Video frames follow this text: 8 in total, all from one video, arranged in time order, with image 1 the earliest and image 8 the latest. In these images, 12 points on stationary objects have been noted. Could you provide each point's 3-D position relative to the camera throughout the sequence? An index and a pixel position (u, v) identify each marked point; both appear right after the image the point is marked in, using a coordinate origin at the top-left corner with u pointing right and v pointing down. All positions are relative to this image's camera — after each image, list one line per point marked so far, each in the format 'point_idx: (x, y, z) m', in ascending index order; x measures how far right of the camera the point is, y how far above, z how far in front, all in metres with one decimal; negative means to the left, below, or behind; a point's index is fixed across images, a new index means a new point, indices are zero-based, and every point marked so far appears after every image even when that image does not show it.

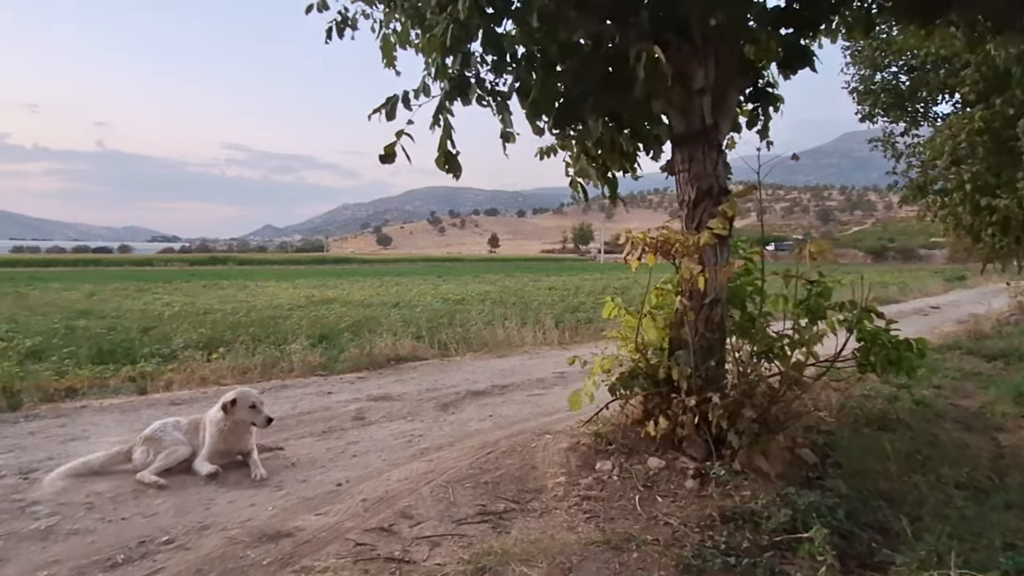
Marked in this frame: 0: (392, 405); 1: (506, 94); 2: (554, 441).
0: (-1.8, -1.8, +9.6) m
1: (-0.1, +2.1, +6.7) m
2: (+0.5, -1.7, +7.0) m
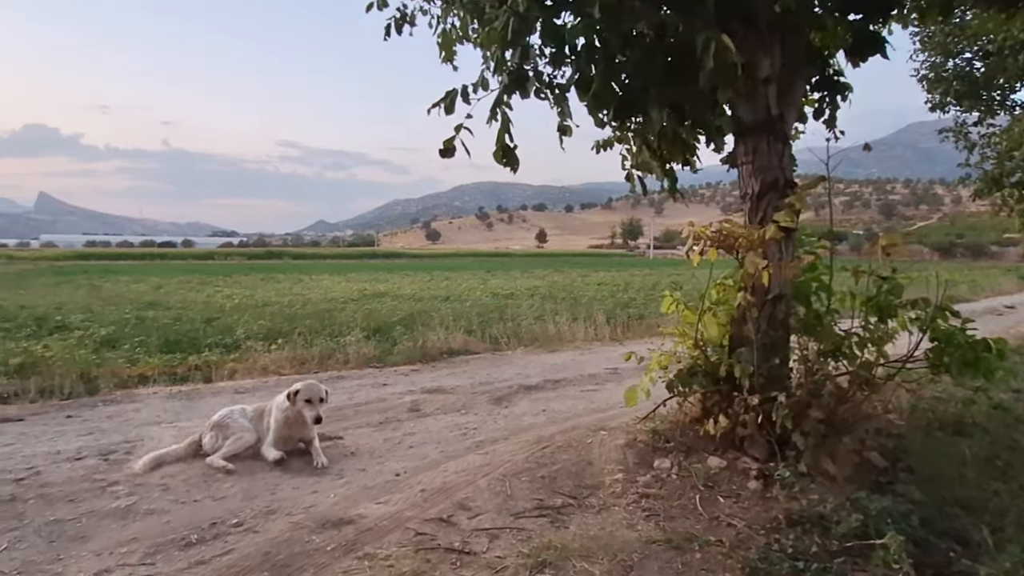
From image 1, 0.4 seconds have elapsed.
0: (-1.0, -1.7, +9.7) m
1: (+0.6, +2.2, +6.6) m
2: (+1.1, -1.7, +7.0) m
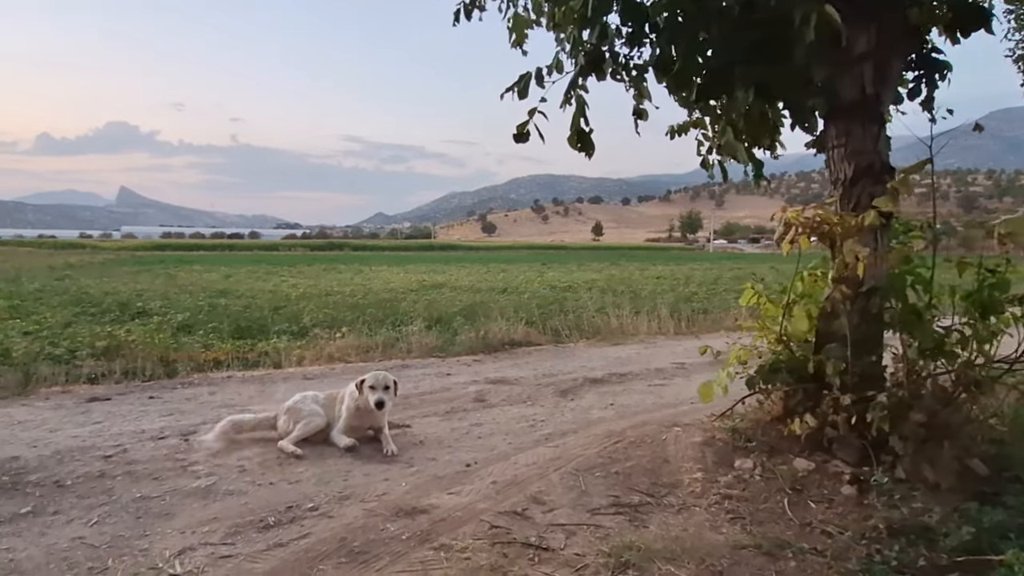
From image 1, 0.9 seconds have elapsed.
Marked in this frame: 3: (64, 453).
0: (0.0, -1.6, +9.5) m
1: (+1.3, +2.3, +6.3) m
2: (+1.9, -1.6, +6.7) m
3: (-4.6, -1.7, +6.3) m
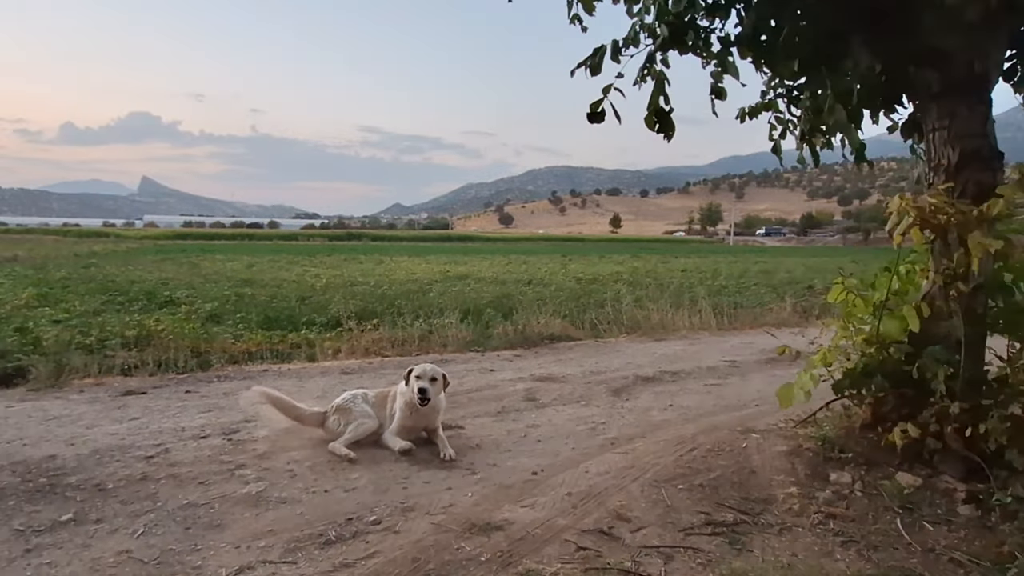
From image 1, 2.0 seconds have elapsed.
0: (+0.7, -1.5, +9.1) m
1: (+2.0, +2.3, +5.8) m
2: (+2.6, -1.5, +6.1) m
3: (-3.9, -1.6, +6.0) m
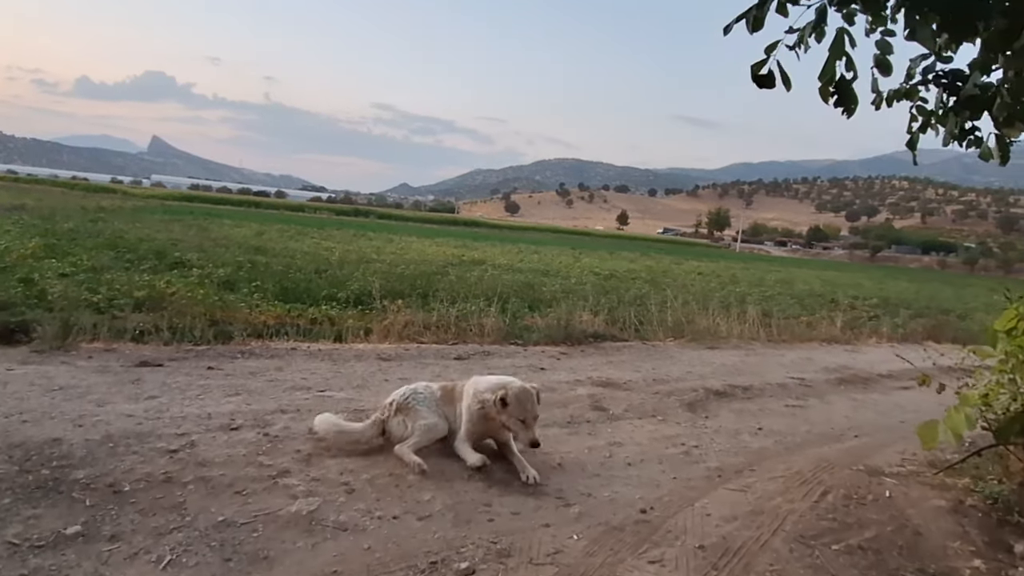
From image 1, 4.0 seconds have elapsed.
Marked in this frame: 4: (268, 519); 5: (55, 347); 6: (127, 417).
0: (+1.5, -1.4, +8.0) m
1: (+3.1, +2.2, +4.7) m
2: (+3.3, -1.7, +5.1) m
3: (-3.1, -1.2, +4.9) m
4: (-1.6, -1.5, +4.0) m
5: (-6.3, -0.8, +8.5) m
6: (-3.4, -1.1, +5.5) m
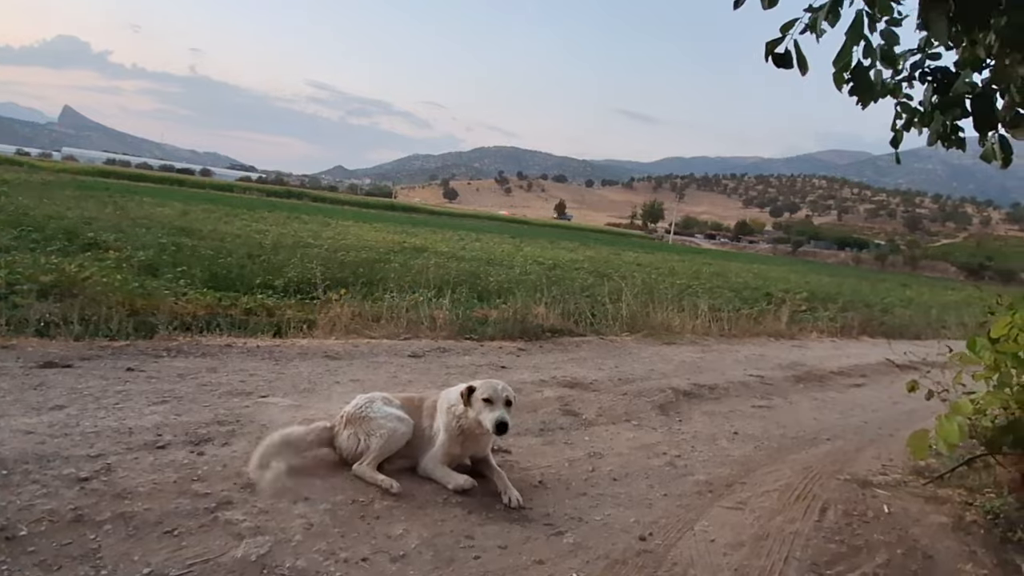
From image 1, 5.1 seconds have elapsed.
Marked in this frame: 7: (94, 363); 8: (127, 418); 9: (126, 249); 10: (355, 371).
0: (+1.1, -1.3, +7.6) m
1: (+3.0, +2.2, +4.3) m
2: (+3.1, -1.7, +4.9) m
3: (-3.3, -1.2, +4.0) m
4: (-1.6, -1.5, +3.3) m
5: (-6.8, -0.6, +7.3) m
6: (-3.6, -1.1, +4.5) m
7: (-4.5, -0.8, +6.7) m
8: (-3.1, -1.1, +5.0) m
9: (-11.2, +1.1, +18.0) m
10: (-1.9, -1.0, +7.5) m
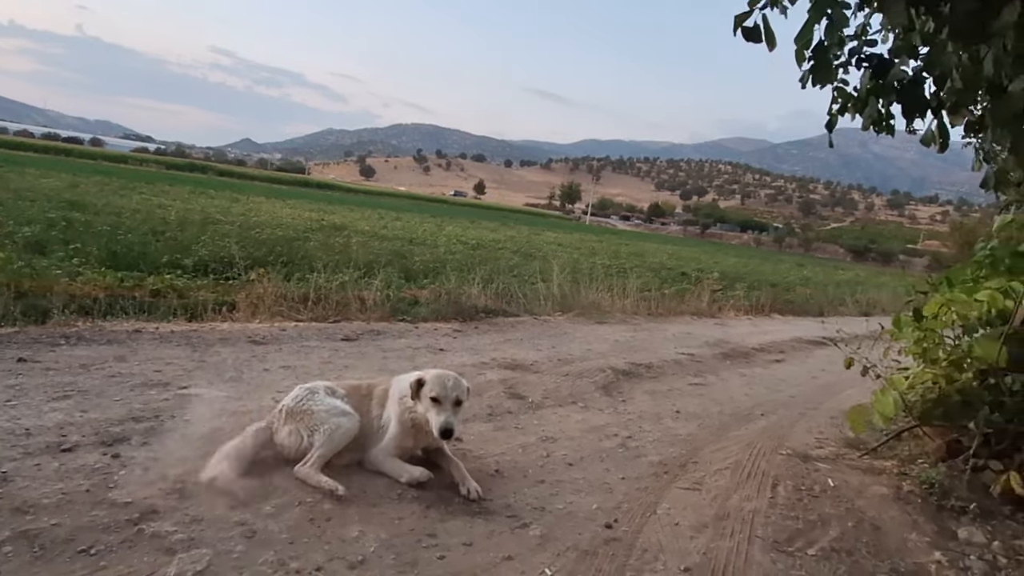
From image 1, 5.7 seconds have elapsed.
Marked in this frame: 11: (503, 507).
0: (+0.4, -1.1, +7.5) m
1: (+2.7, +2.3, +4.4) m
2: (+2.8, -1.6, +5.1) m
3: (-3.5, -1.0, +3.4) m
4: (-1.7, -1.4, +2.8) m
5: (-7.4, -0.4, +6.1) m
6: (-3.9, -0.9, +3.8) m
7: (-5.0, -0.6, +5.8) m
8: (-3.5, -0.9, +4.4) m
9: (-13.2, +1.7, +16.1) m
10: (-2.6, -0.8, +7.0) m
11: (-0.1, -1.4, +4.1) m
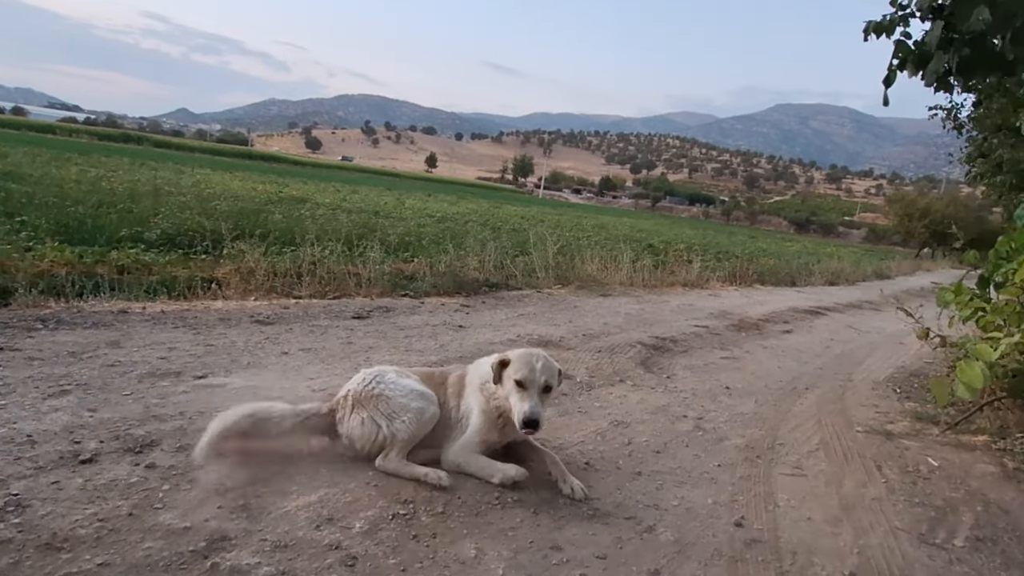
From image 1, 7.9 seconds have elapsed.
0: (+0.7, -0.8, +6.9) m
1: (+3.3, +2.5, +3.9) m
2: (+3.3, -1.3, +4.7) m
3: (-2.7, -0.9, +2.6) m
4: (-1.0, -1.3, +2.2) m
5: (-6.9, -0.2, +5.0) m
6: (-3.2, -0.8, +3.0) m
7: (-4.5, -0.4, +4.9) m
8: (-2.8, -0.8, +3.6) m
9: (-13.4, +2.2, +14.4) m
10: (-2.2, -0.5, +6.2) m
11: (+0.6, -1.2, +3.5) m
